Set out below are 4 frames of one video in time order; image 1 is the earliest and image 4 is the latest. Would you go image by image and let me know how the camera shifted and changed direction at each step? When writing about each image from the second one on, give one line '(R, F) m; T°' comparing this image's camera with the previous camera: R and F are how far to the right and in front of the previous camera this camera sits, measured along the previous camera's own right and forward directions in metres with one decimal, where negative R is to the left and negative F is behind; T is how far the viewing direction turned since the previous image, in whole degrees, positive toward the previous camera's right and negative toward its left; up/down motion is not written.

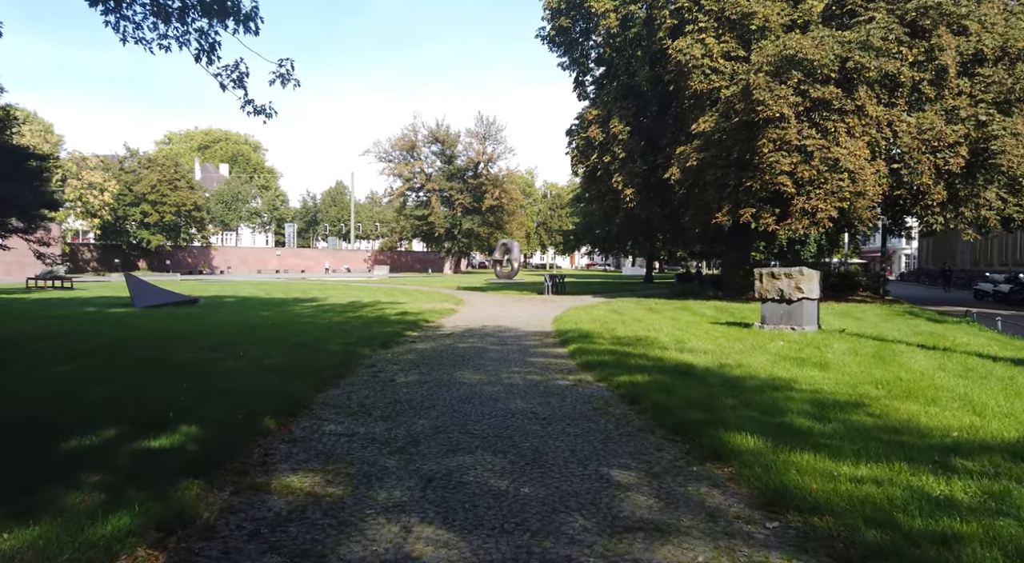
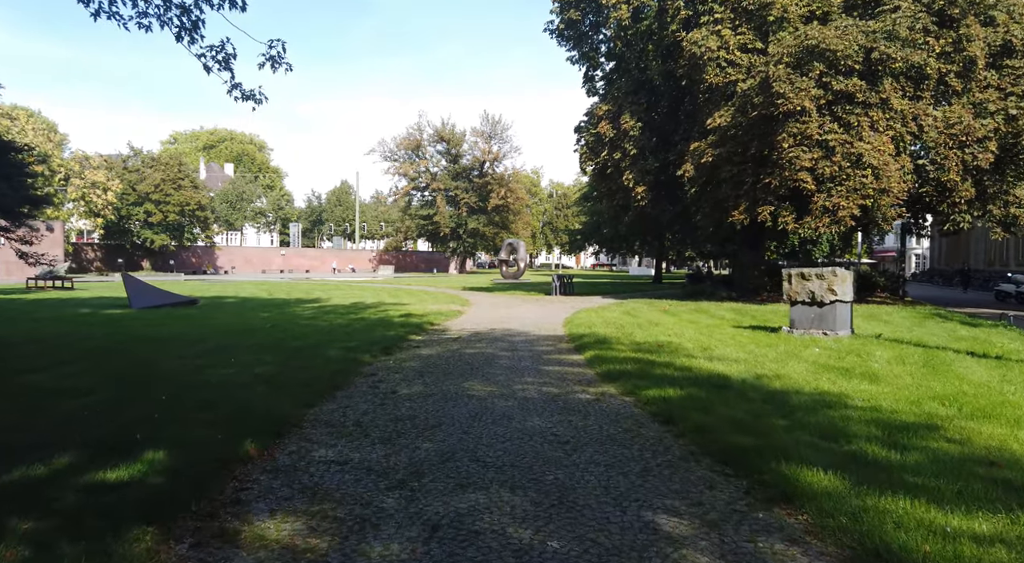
(-0.1, +0.8) m; 0°
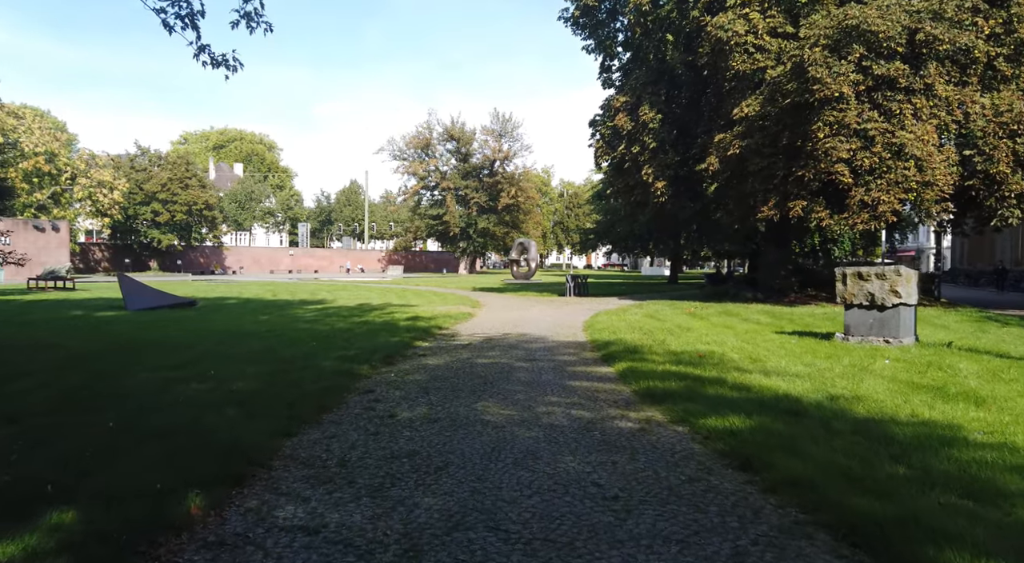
(-0.1, +1.3) m; -1°
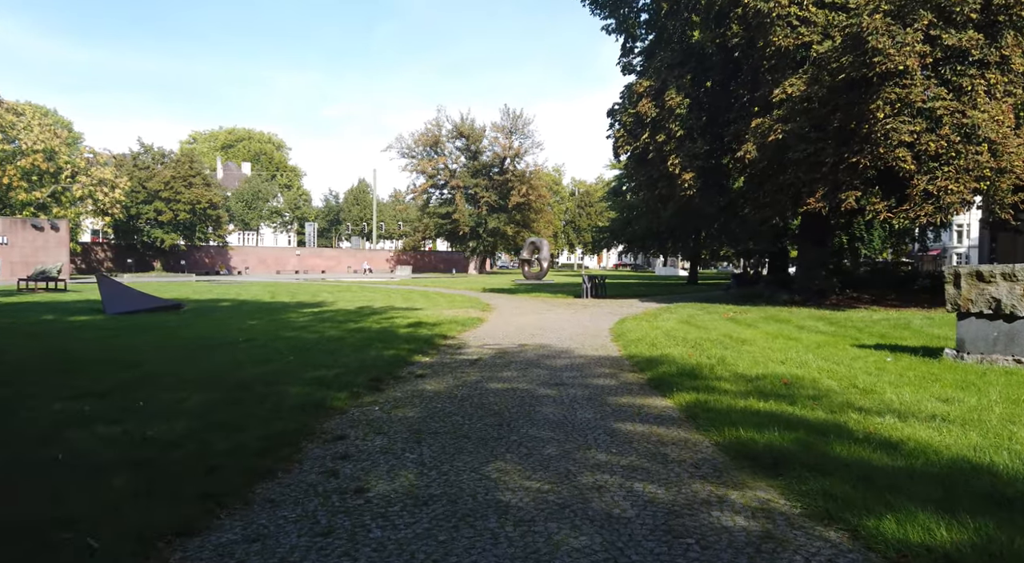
(-0.1, +2.1) m; -1°
